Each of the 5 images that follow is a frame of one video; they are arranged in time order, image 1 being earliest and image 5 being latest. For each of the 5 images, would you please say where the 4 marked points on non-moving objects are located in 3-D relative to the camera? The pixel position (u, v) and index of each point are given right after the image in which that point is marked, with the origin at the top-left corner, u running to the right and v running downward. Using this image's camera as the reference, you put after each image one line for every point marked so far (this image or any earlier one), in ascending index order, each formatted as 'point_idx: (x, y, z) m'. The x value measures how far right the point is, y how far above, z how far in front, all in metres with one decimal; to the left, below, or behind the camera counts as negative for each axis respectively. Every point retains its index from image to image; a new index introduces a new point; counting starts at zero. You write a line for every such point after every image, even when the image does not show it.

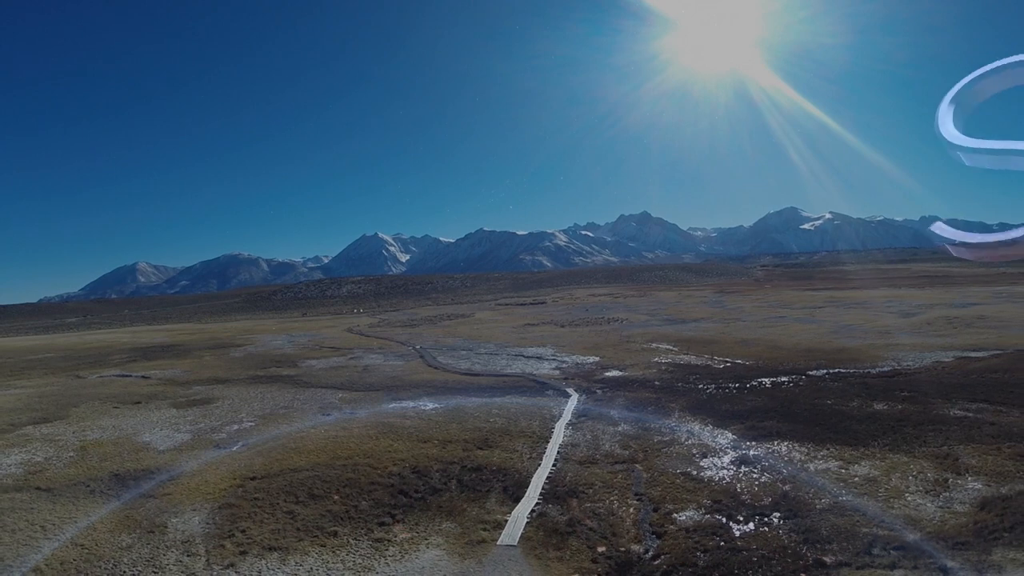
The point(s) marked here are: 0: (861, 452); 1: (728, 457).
0: (+6.7, -3.3, +11.4) m
1: (+4.2, -3.5, +12.1) m
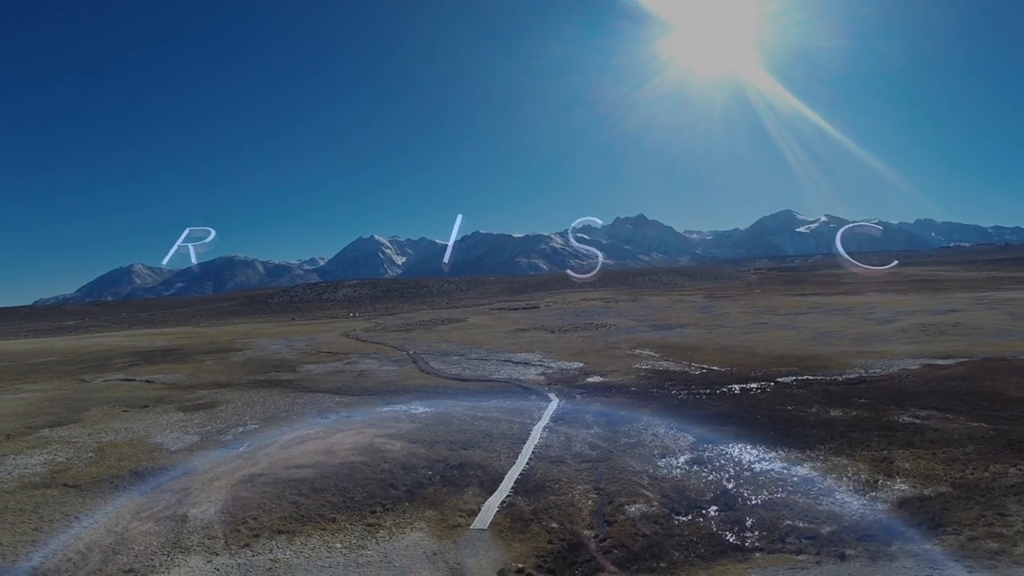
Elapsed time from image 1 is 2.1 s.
0: (+6.3, -3.7, +12.6) m
1: (+3.8, -3.9, +13.3) m
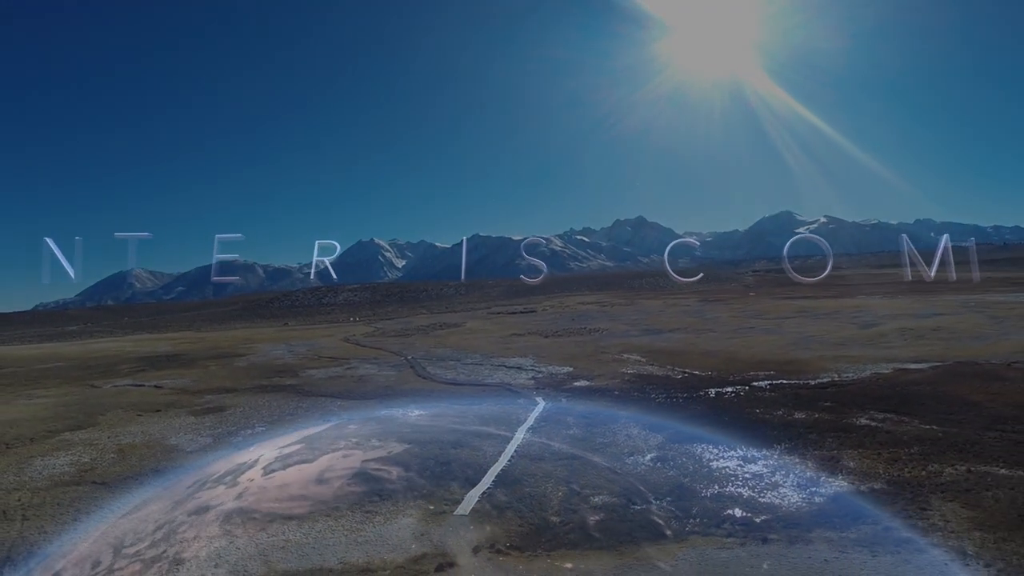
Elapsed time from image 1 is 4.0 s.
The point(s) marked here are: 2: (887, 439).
0: (+6.0, -4.0, +13.8) m
1: (+3.4, -4.2, +14.5) m
2: (+9.0, -3.7, +14.0) m
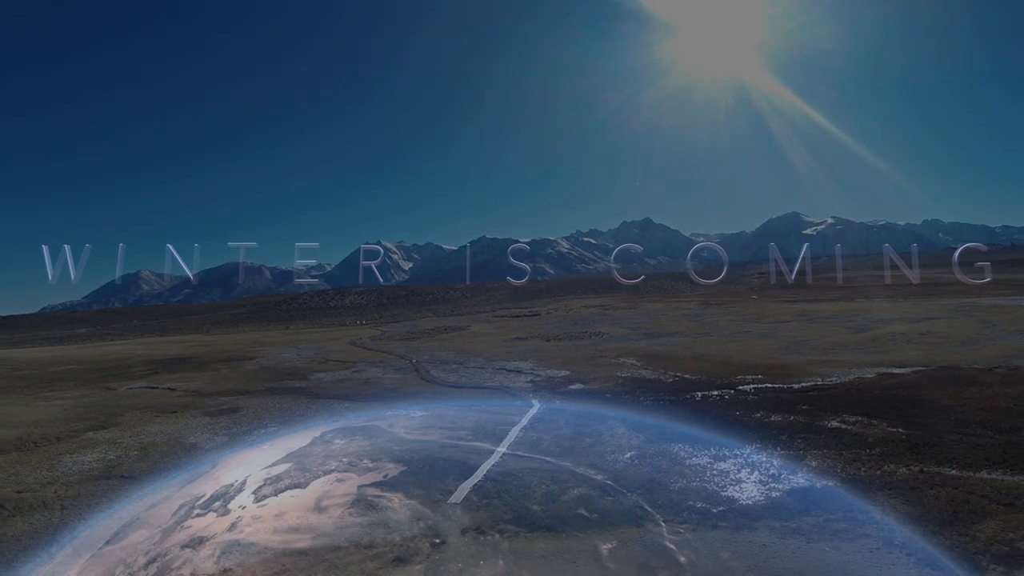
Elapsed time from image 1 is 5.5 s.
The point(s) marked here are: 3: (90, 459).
0: (+5.8, -4.2, +14.9) m
1: (+3.3, -4.5, +15.6) m
2: (+8.9, -4.0, +15.0) m
3: (-12.7, -5.1, +17.3) m
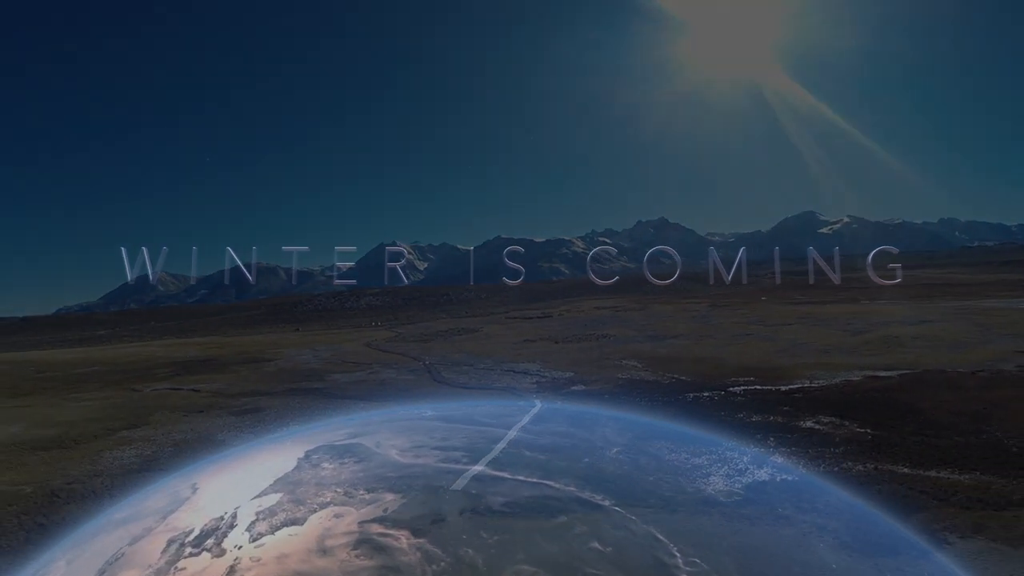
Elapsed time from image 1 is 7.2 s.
0: (+5.7, -4.5, +16.1) m
1: (+3.2, -4.8, +16.9) m
2: (+8.8, -4.2, +16.2) m
3: (-12.7, -5.5, +19.0) m
